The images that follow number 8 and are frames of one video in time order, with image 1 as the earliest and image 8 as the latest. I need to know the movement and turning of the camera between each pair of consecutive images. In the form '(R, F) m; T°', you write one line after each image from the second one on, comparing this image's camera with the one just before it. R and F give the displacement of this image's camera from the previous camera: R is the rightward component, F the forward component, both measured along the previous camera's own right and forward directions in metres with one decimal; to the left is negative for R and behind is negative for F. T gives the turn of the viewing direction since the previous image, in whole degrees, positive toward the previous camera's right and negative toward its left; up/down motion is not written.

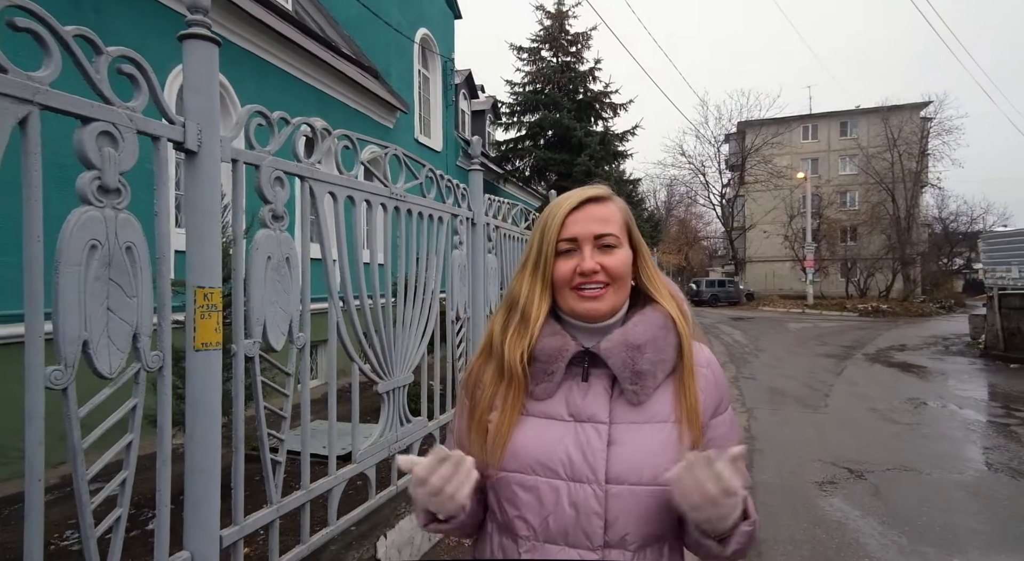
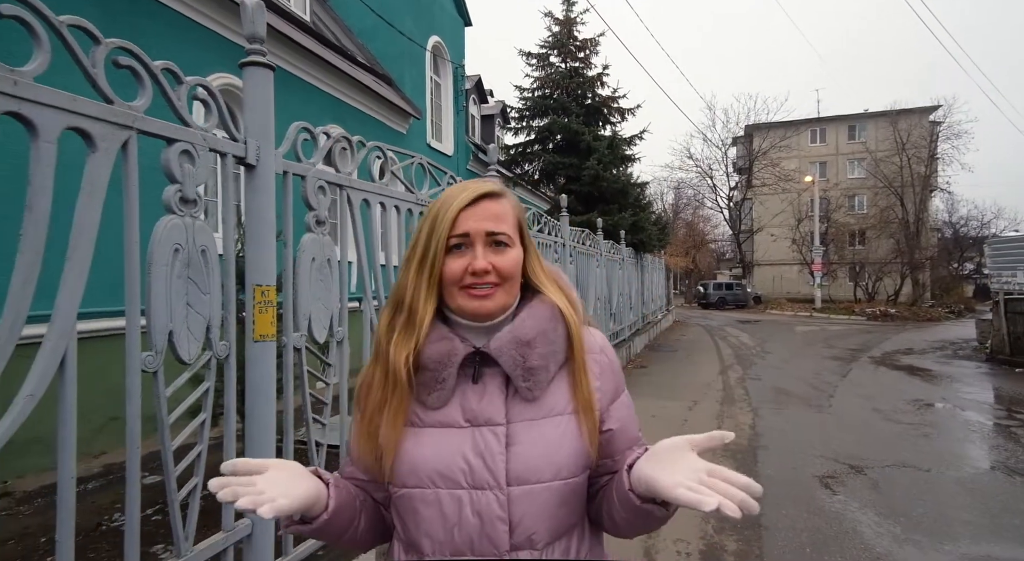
(-0.1, -0.2) m; -1°
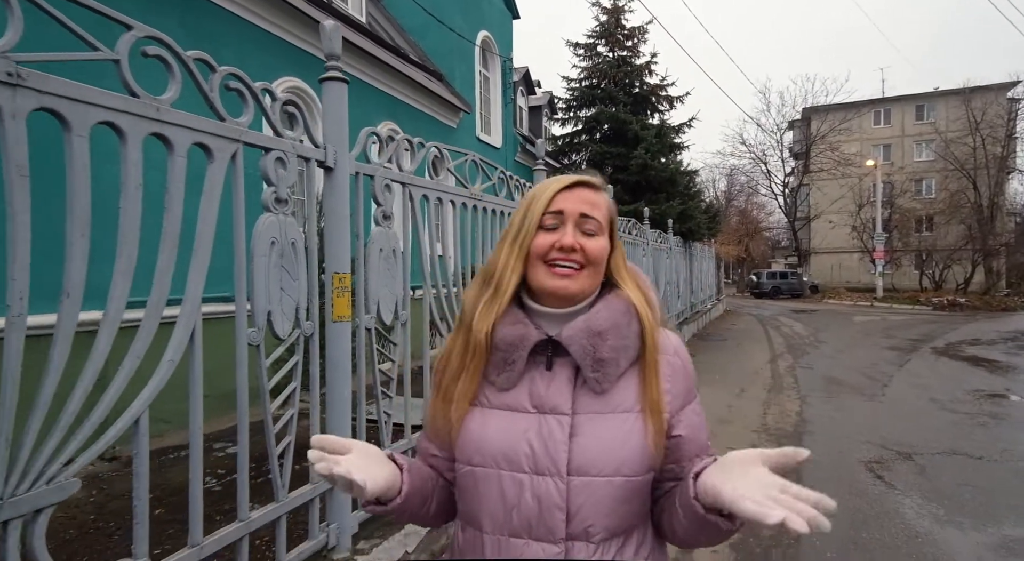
(0.0, -0.3) m; -5°
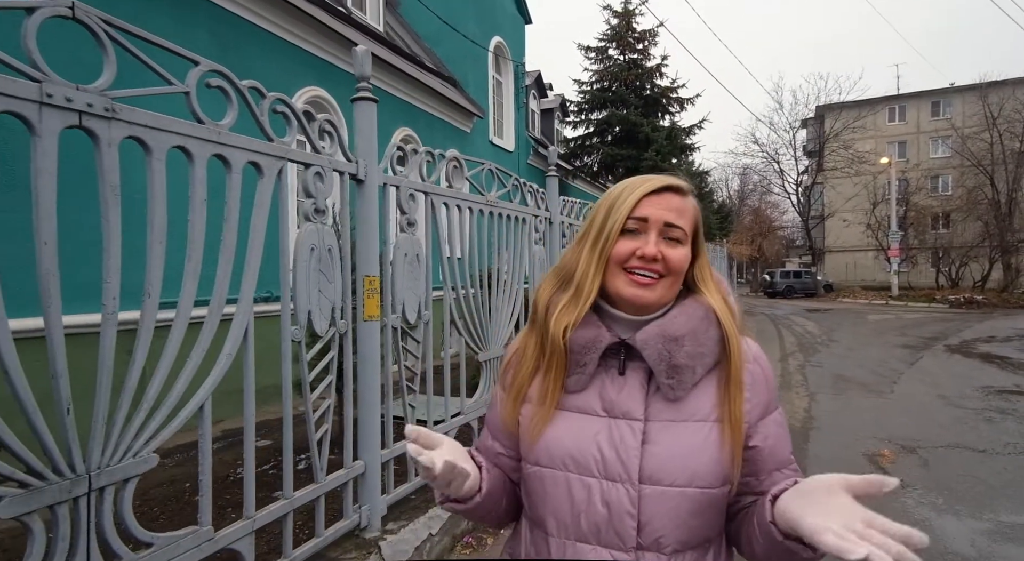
(0.0, -0.2) m; -1°
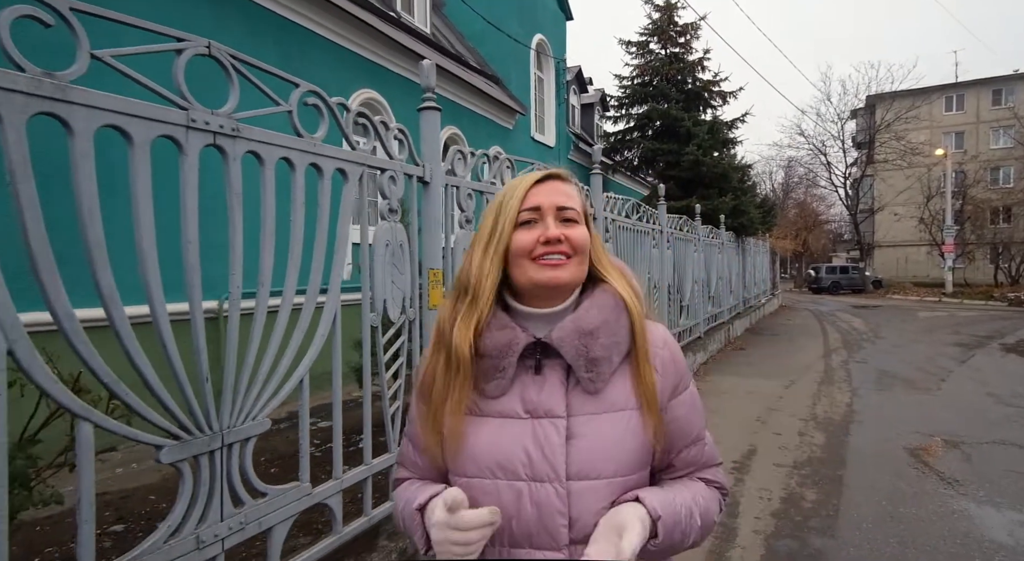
(-0.1, -0.3) m; -4°
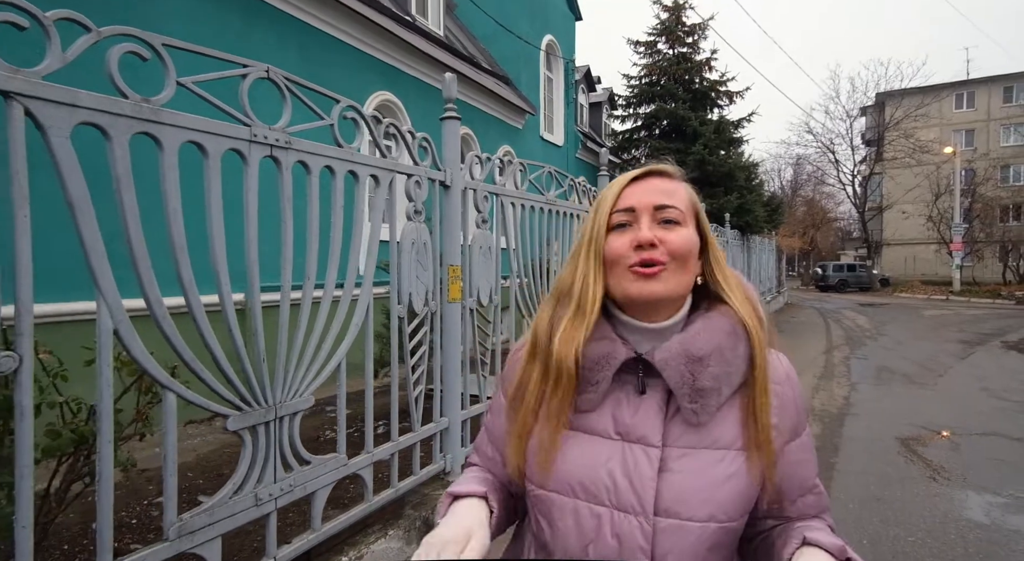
(0.0, -0.3) m; -1°
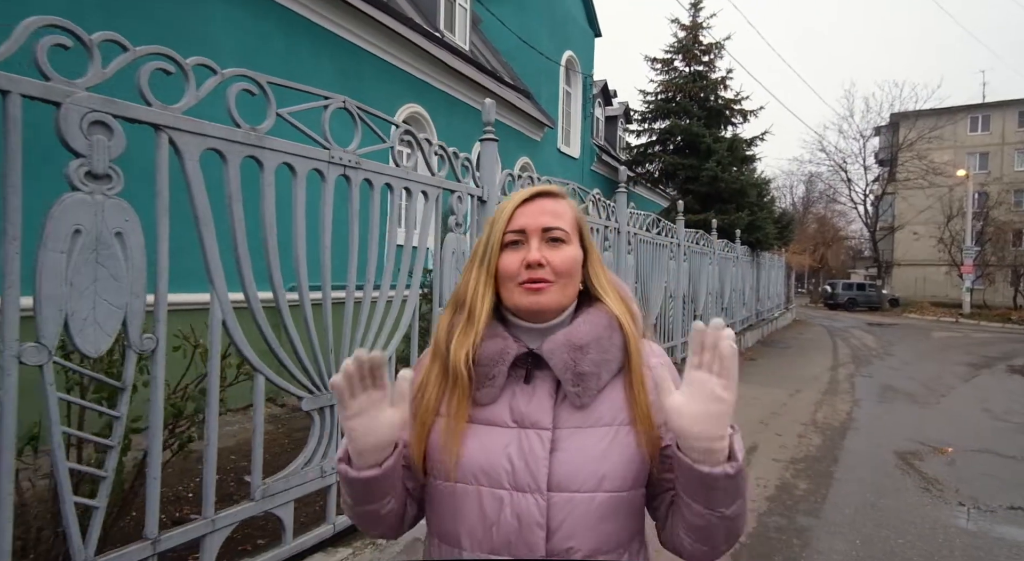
(-0.1, -0.3) m; -1°
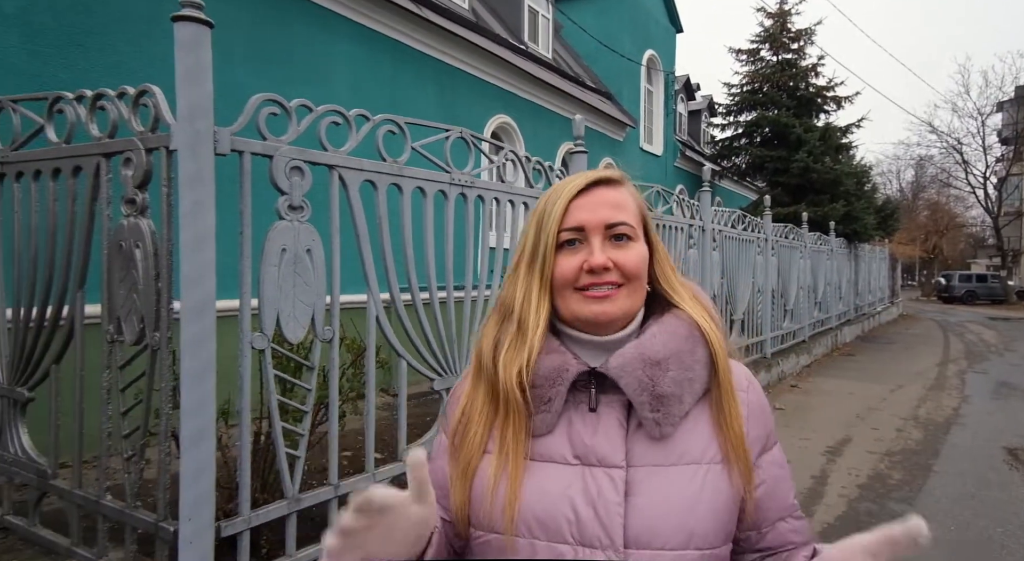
(-0.1, -0.4) m; -8°
